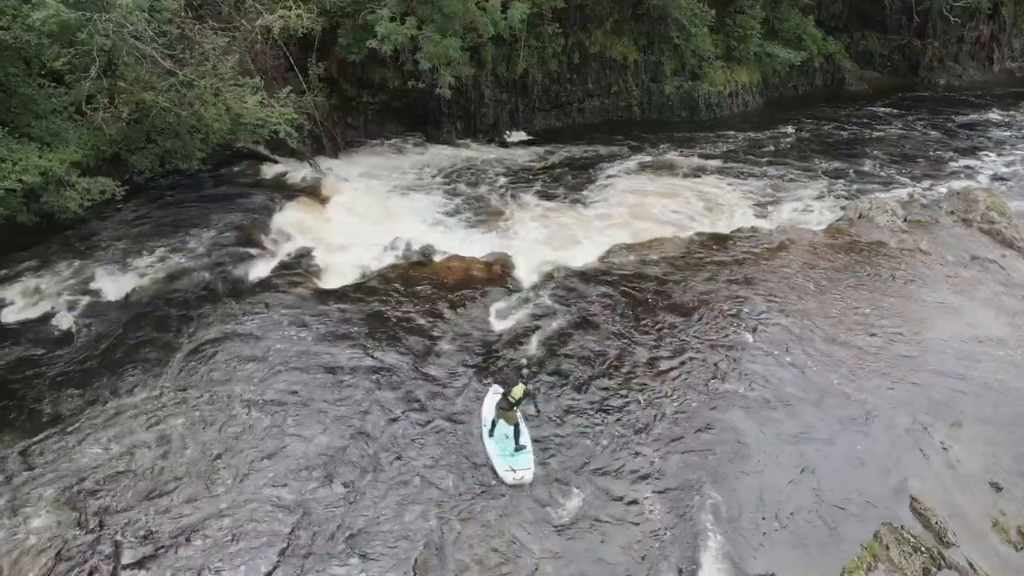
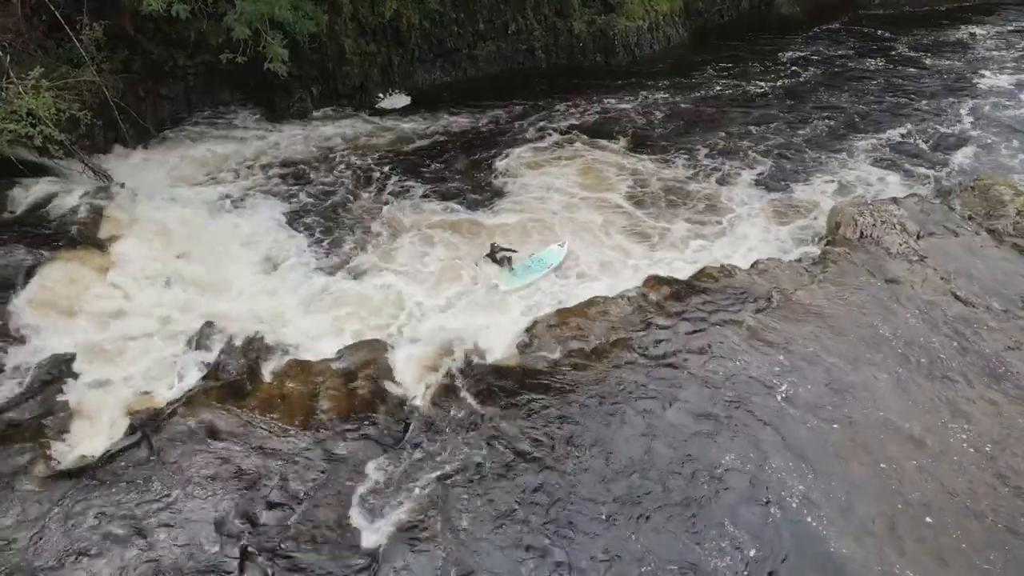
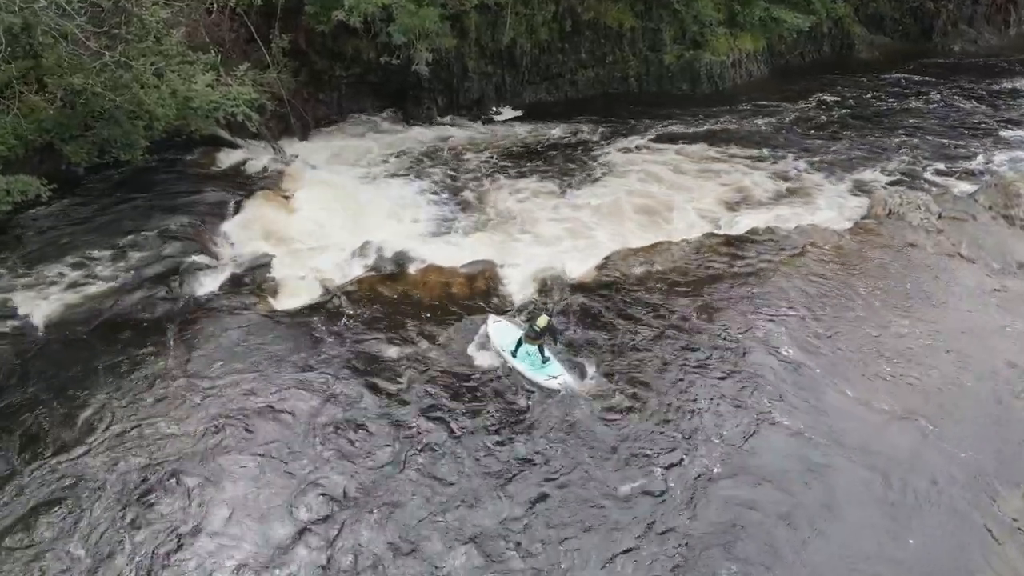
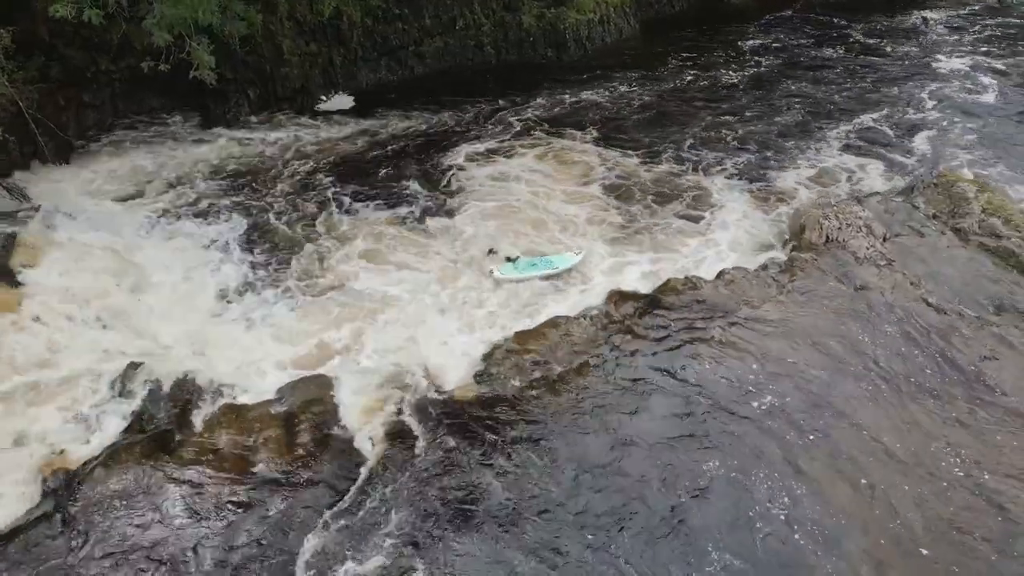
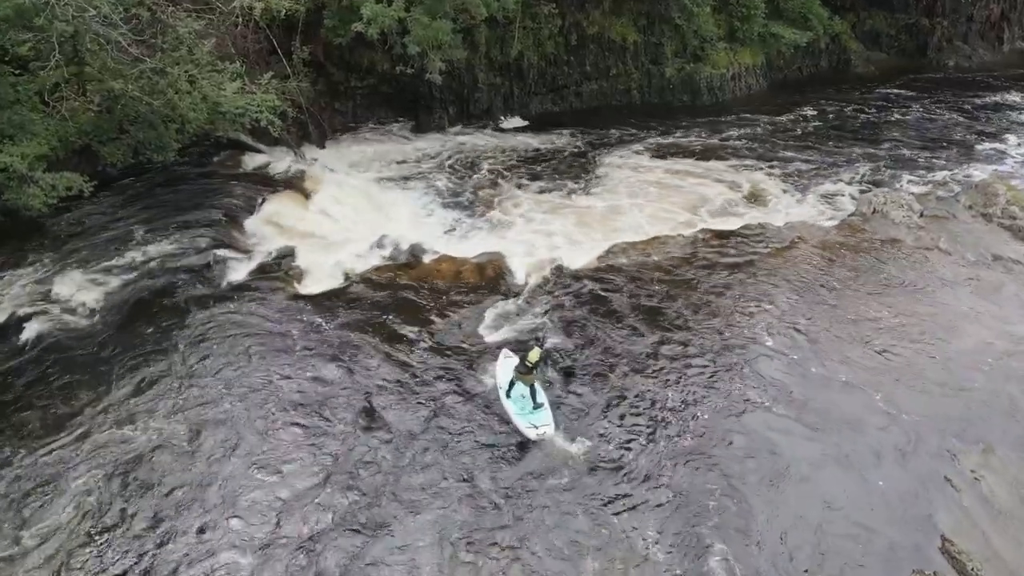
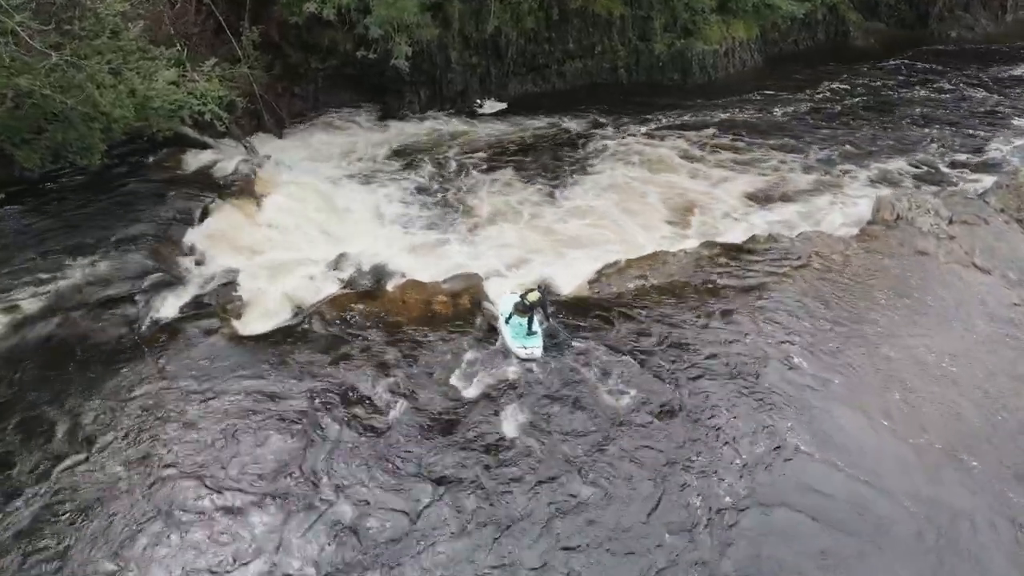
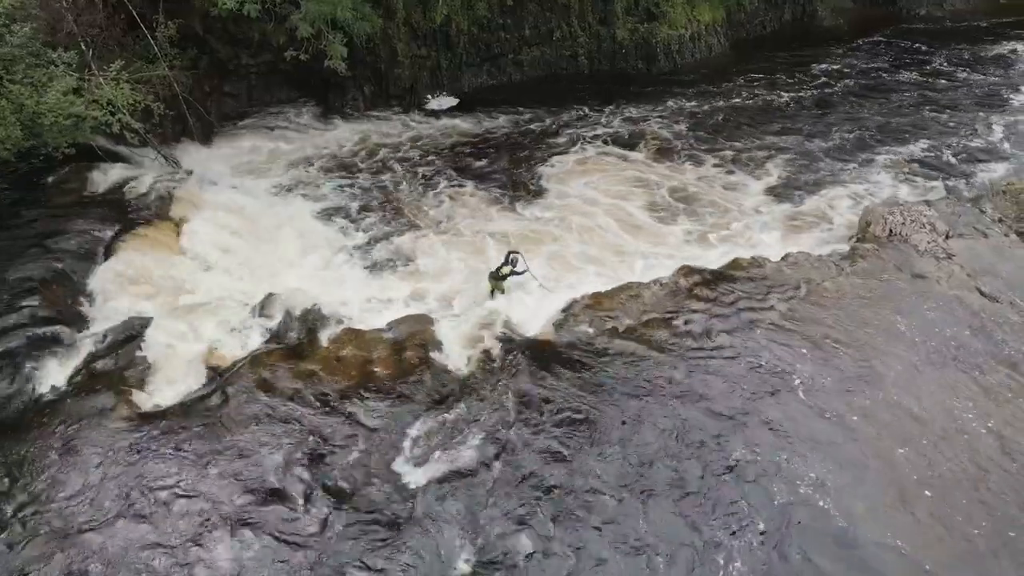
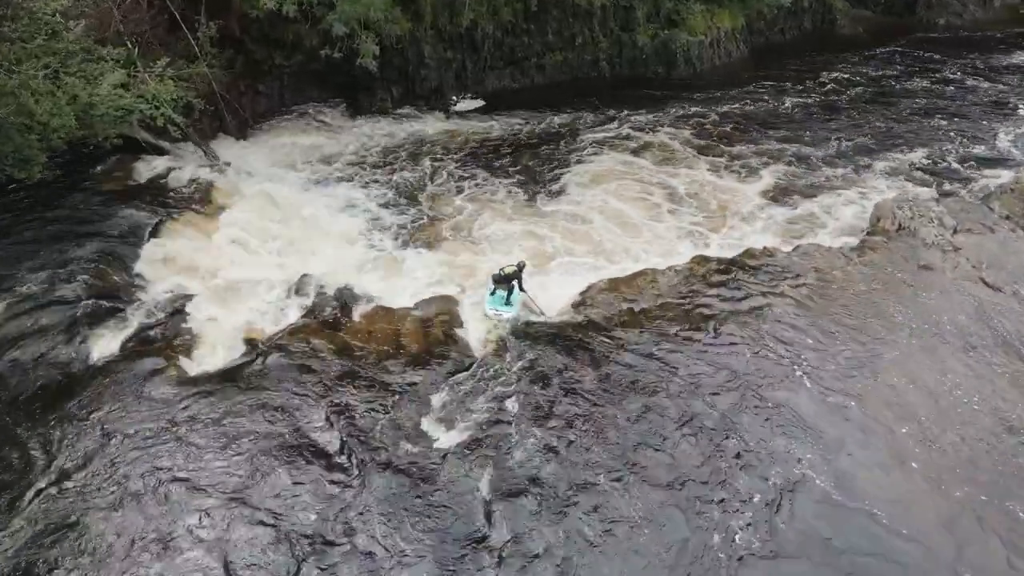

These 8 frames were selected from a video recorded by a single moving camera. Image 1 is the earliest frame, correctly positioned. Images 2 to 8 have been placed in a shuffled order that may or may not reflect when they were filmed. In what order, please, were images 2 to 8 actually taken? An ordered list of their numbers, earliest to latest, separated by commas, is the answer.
5, 3, 6, 8, 7, 2, 4
